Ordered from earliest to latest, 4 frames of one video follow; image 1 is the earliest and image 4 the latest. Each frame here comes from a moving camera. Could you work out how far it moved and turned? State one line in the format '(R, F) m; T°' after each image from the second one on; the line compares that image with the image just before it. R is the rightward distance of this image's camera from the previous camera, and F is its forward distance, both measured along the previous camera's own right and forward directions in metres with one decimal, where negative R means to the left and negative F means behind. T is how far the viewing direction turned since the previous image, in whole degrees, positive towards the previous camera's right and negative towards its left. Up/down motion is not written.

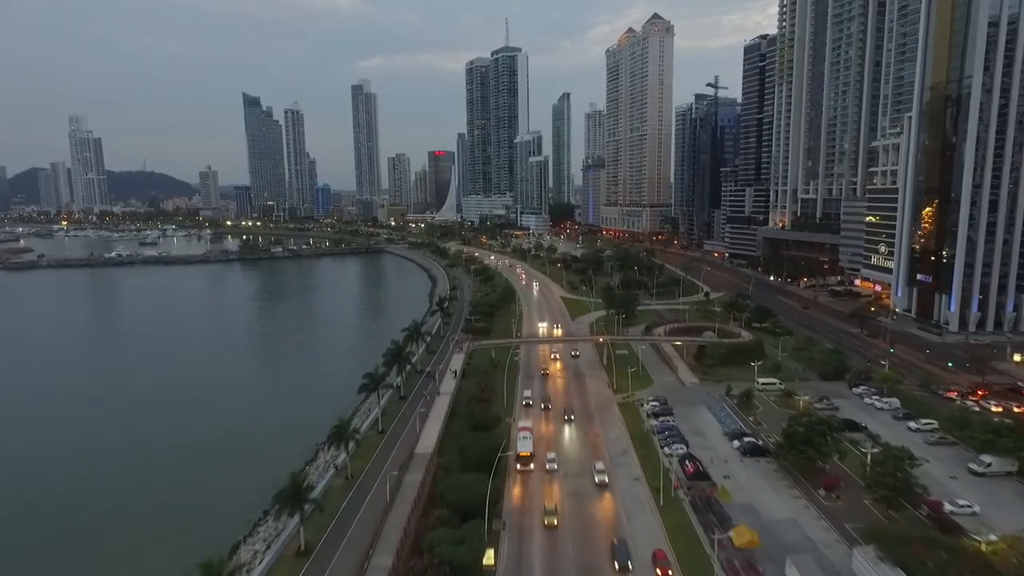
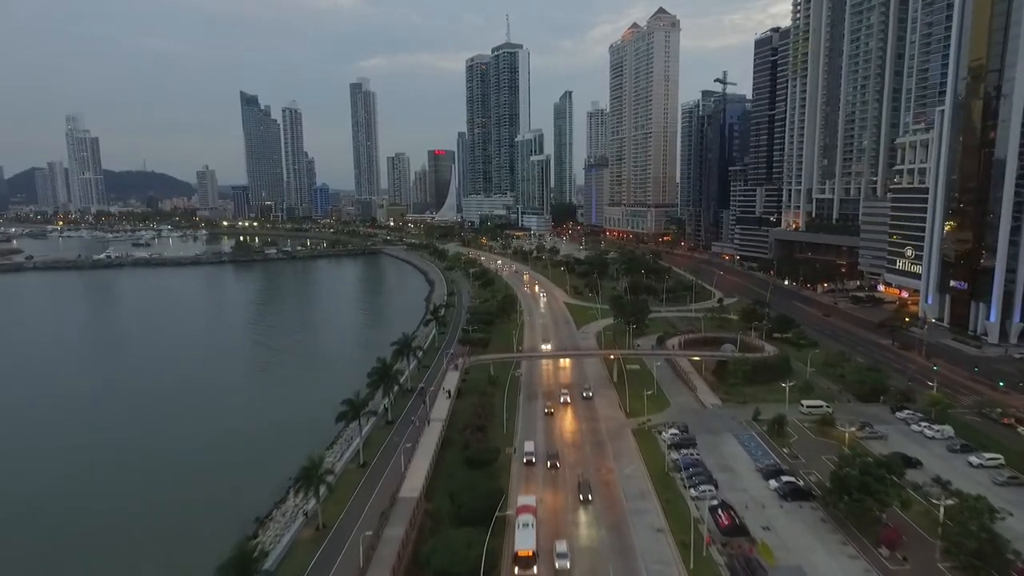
(0.0, +5.1) m; 0°
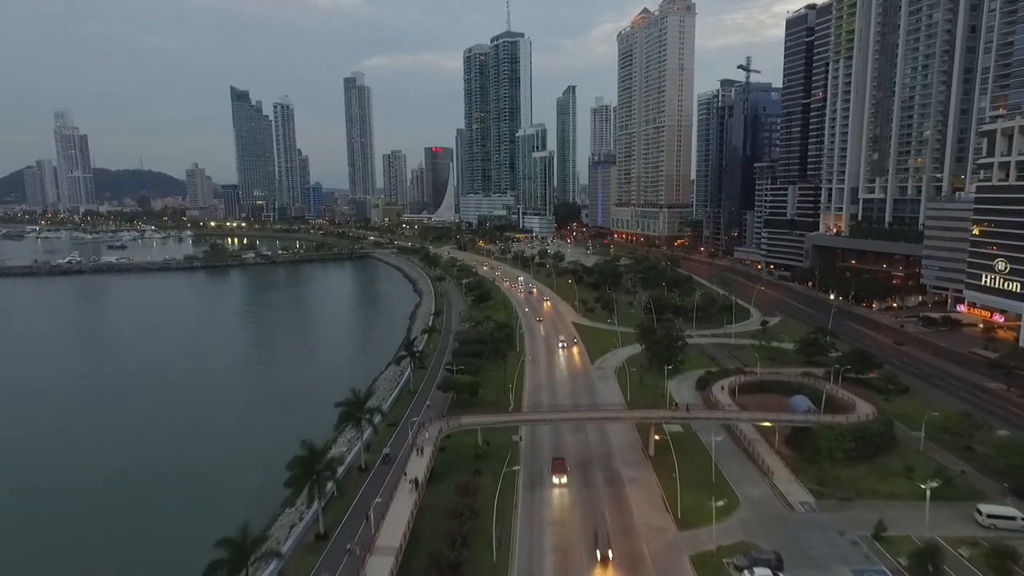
(+0.3, +14.1) m; 0°
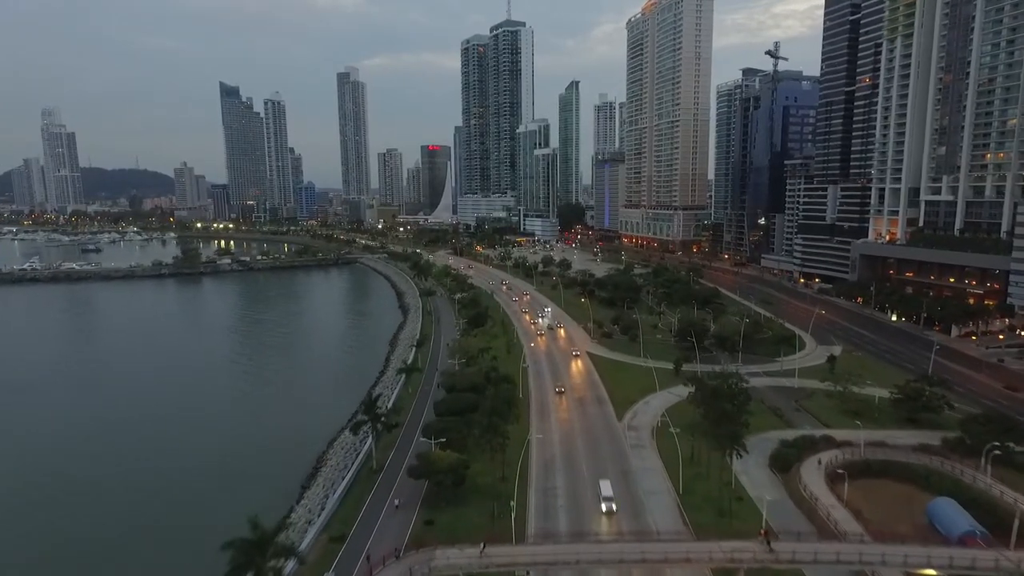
(-0.1, +13.4) m; 0°
